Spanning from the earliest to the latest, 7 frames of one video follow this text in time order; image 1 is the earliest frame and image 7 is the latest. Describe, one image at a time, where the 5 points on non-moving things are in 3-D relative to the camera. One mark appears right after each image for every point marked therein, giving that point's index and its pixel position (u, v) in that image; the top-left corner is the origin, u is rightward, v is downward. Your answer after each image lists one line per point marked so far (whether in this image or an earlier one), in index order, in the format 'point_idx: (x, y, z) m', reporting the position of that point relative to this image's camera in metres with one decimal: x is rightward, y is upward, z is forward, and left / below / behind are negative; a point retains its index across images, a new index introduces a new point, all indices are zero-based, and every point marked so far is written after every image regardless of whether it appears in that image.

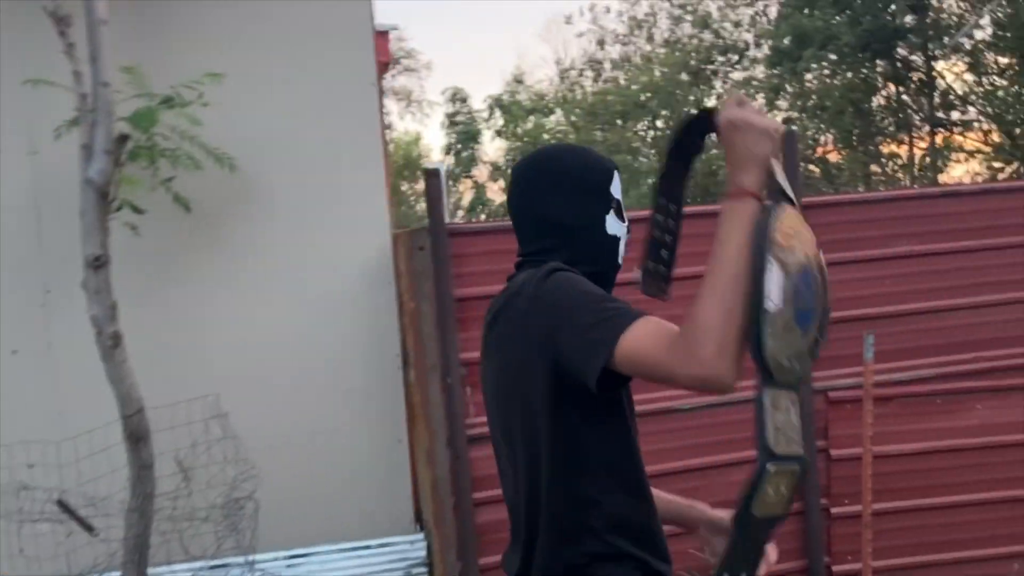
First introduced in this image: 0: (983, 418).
0: (+2.6, -0.7, +5.0) m
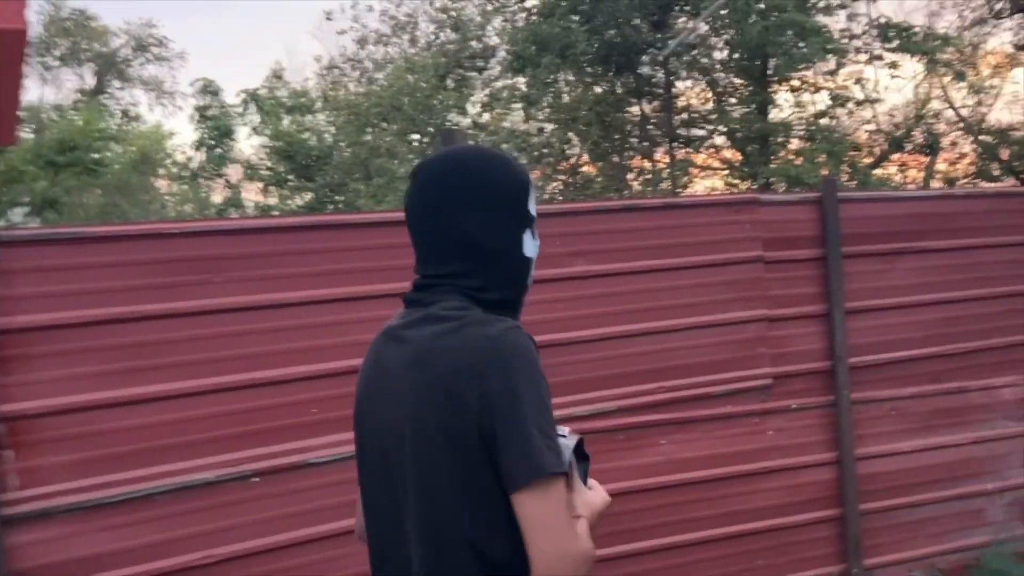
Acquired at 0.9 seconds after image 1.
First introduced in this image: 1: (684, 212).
0: (+0.8, -0.9, +4.6) m
1: (+0.9, +0.4, +4.7) m
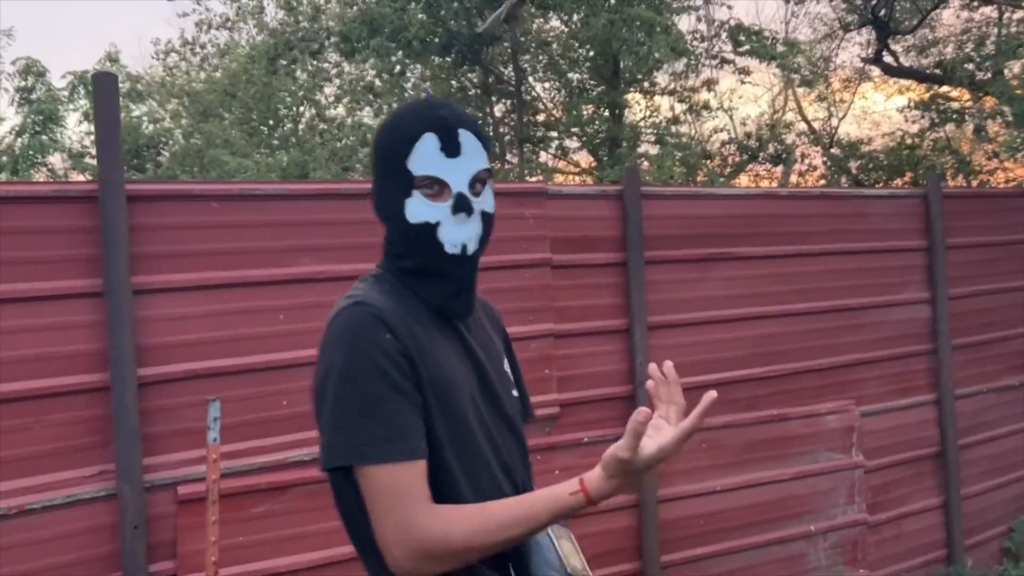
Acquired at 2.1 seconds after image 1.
0: (-0.4, -0.9, +3.7) m
1: (-0.2, +0.4, +3.8) m
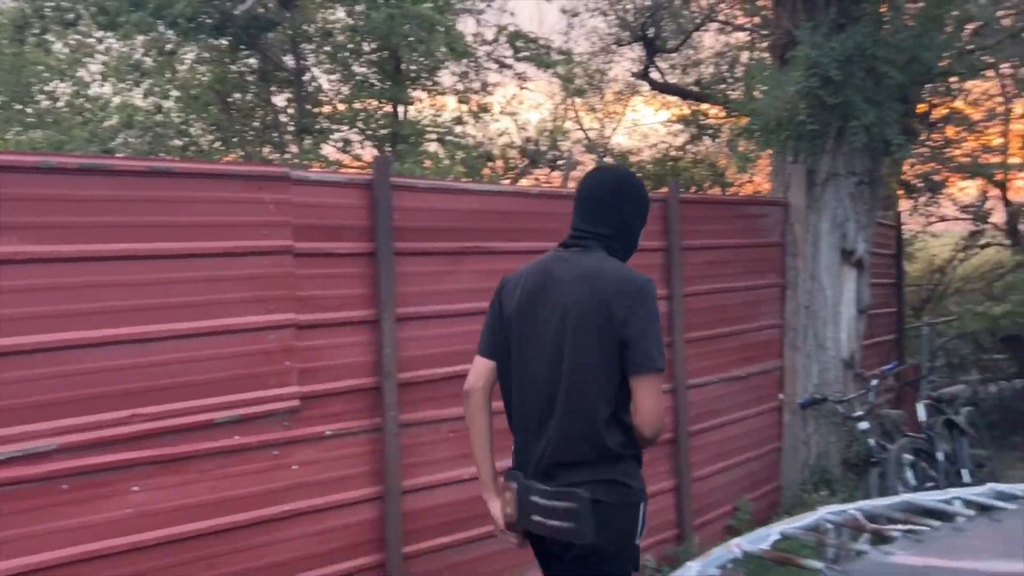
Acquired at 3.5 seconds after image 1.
0: (-1.4, -0.8, +3.4) m
1: (-1.3, +0.4, +3.6) m
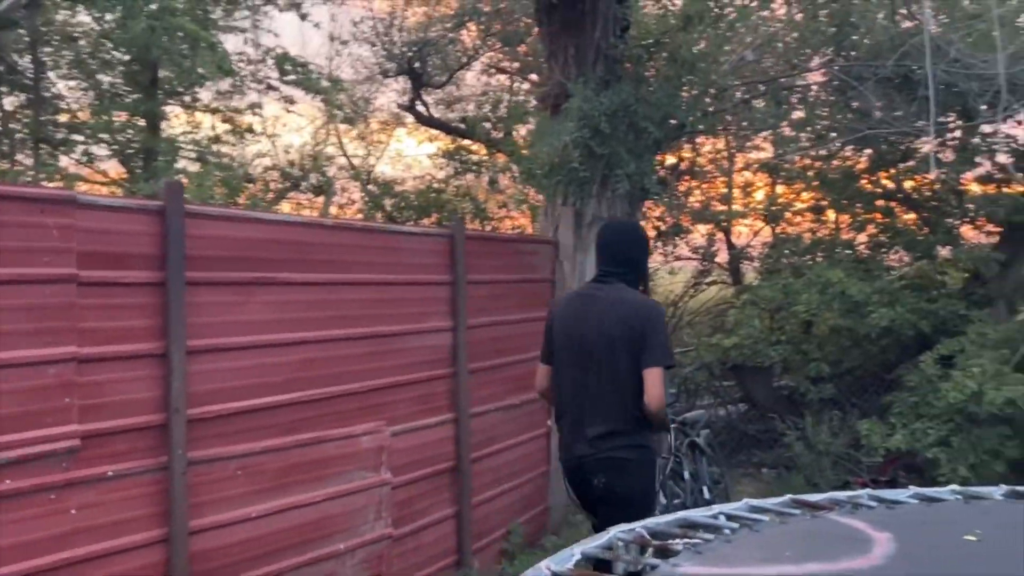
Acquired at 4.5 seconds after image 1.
0: (-2.1, -0.9, +3.1) m
1: (-2.0, +0.3, +3.2) m
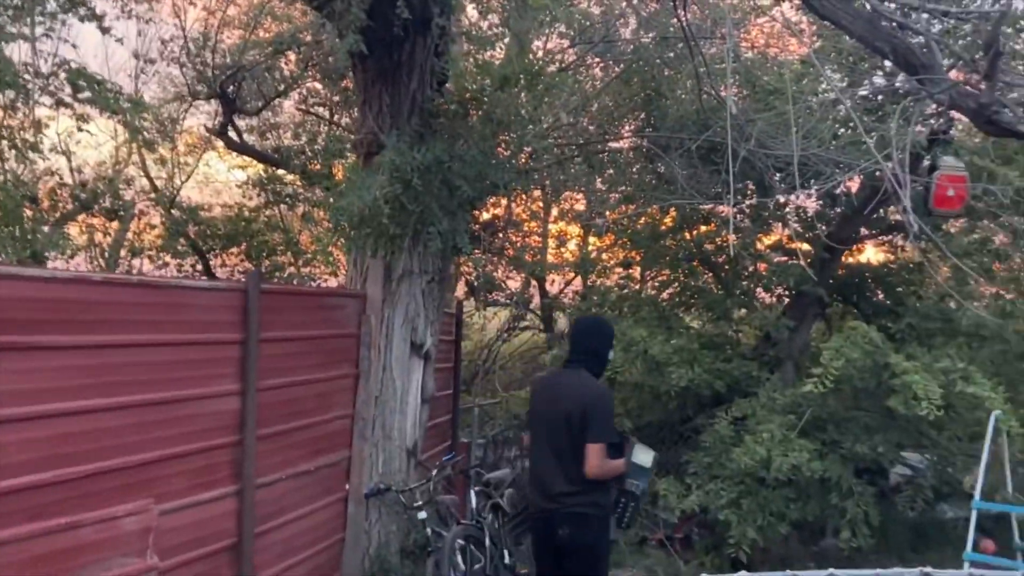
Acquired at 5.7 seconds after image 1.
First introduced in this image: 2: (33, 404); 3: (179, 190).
0: (-2.8, -1.1, +2.3) m
1: (-2.7, +0.1, +2.5) m
2: (-2.2, -0.5, +4.1) m
3: (-3.7, +1.0, +9.9) m
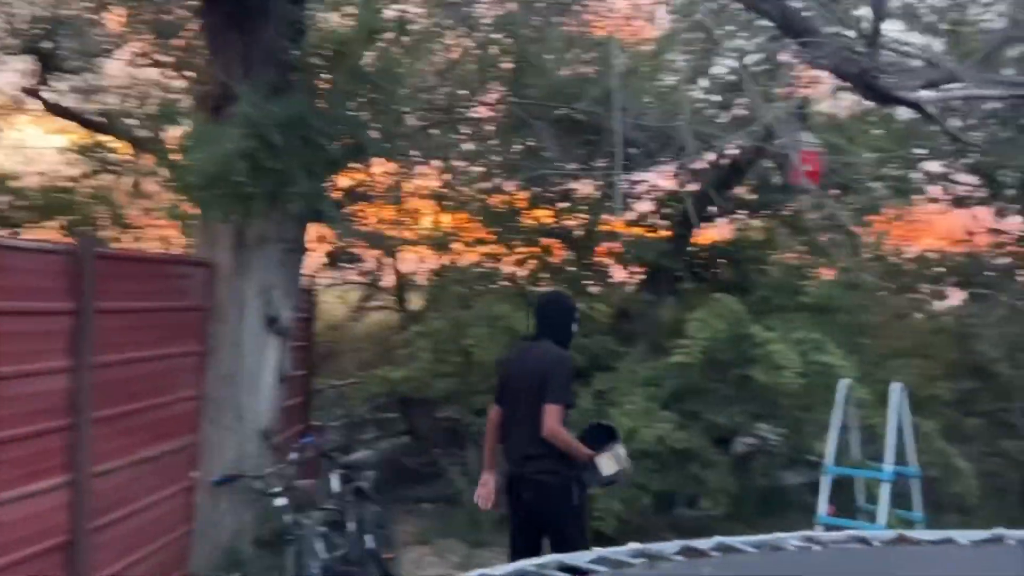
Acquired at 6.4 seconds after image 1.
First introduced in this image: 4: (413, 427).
0: (-2.9, -1.0, +1.5) m
1: (-2.8, +0.2, +1.7) m
2: (-2.6, -0.3, +3.3) m
3: (-5.1, +1.3, +8.8) m
4: (-1.1, -1.6, +10.2) m
